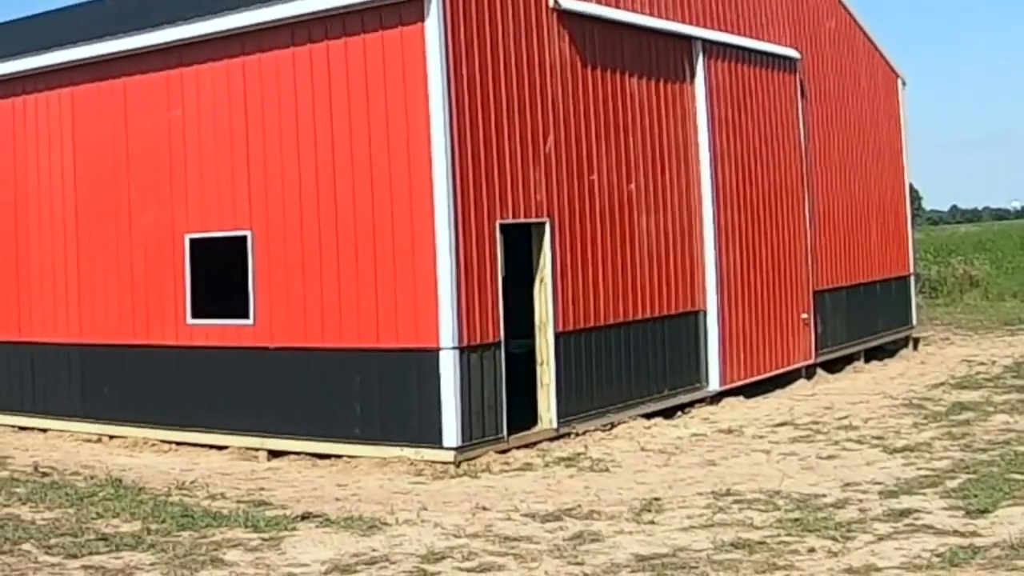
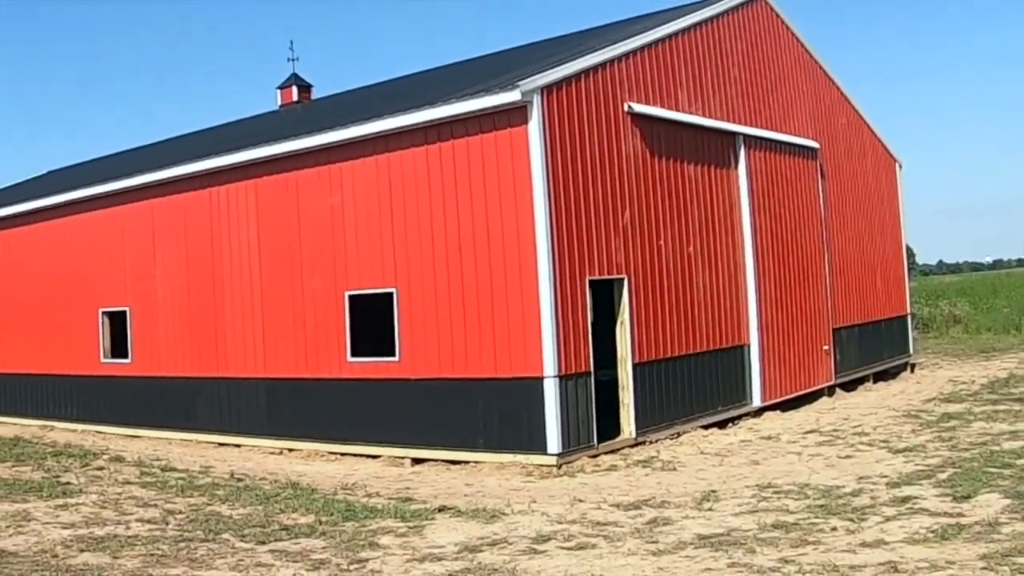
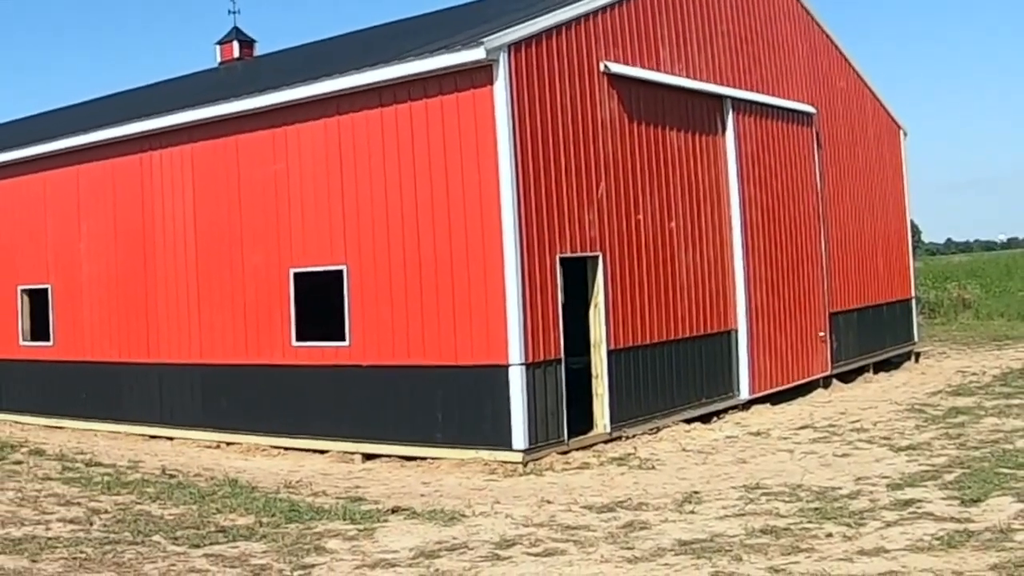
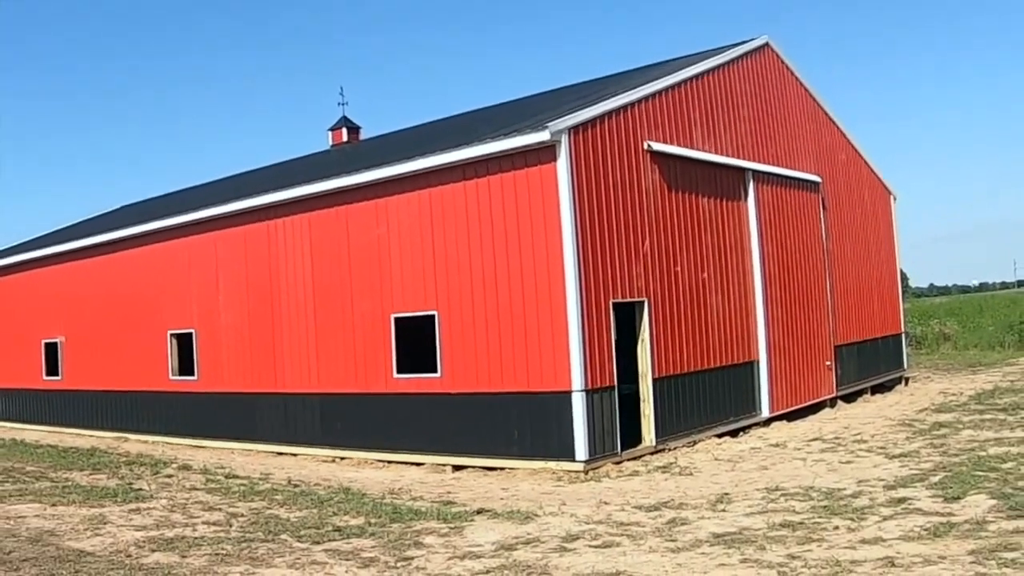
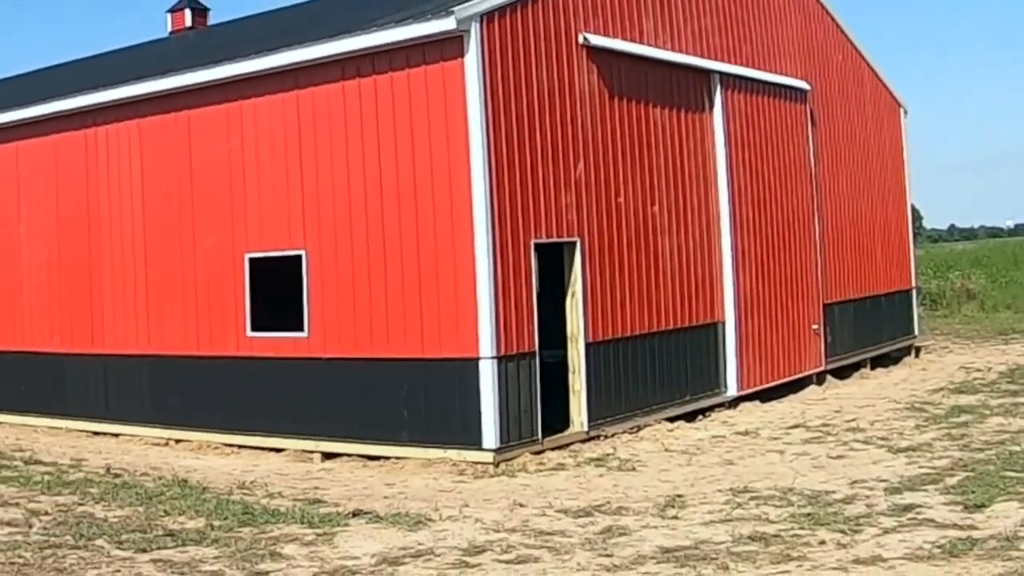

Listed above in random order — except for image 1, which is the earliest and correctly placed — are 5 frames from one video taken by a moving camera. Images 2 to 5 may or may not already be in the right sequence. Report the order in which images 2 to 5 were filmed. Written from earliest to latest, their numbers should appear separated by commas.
5, 3, 2, 4
